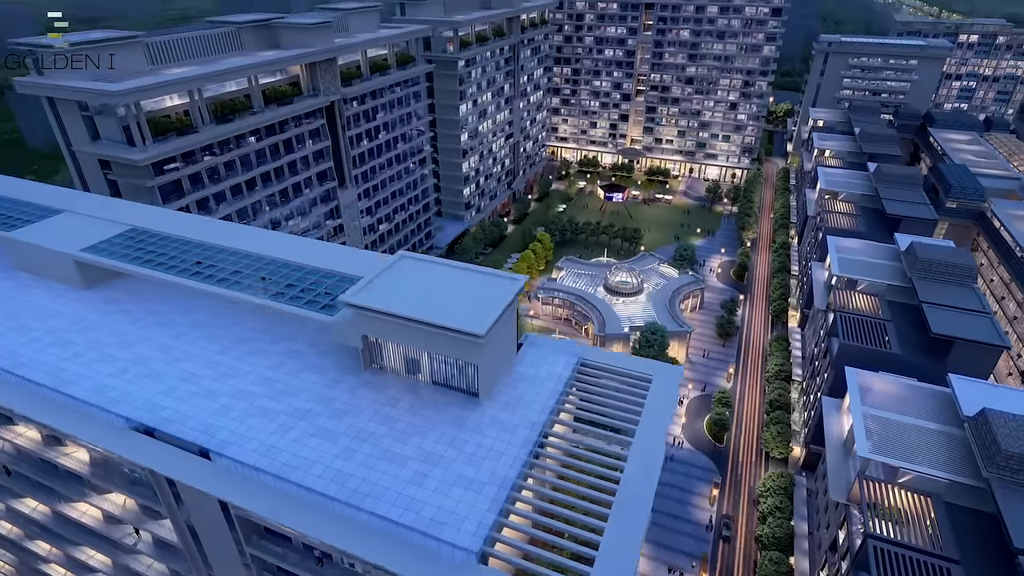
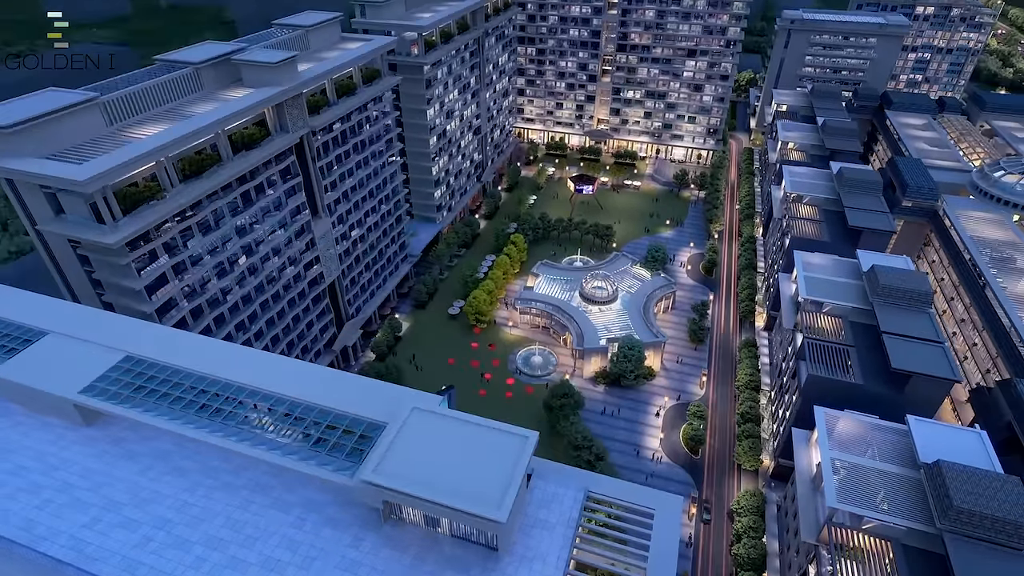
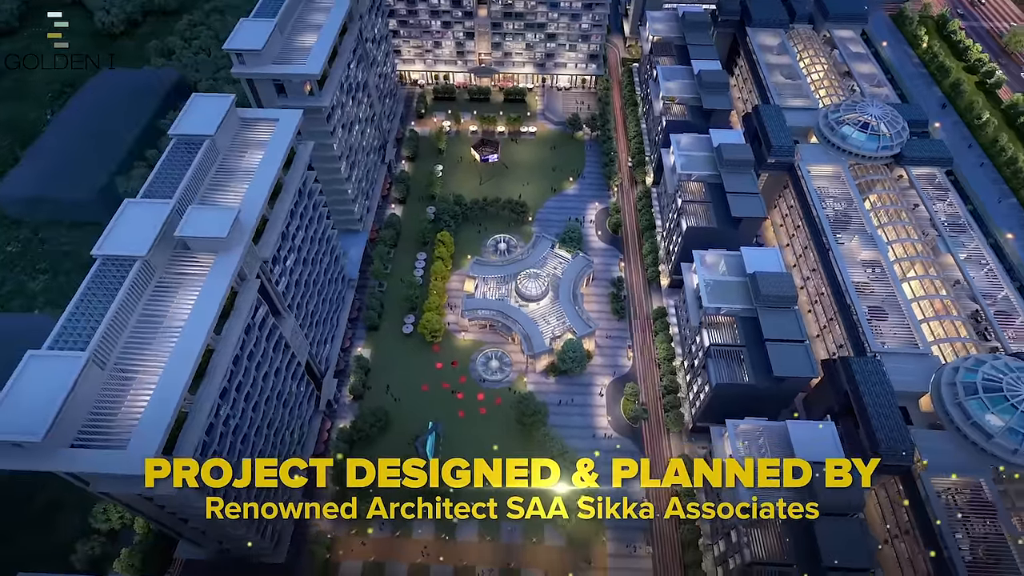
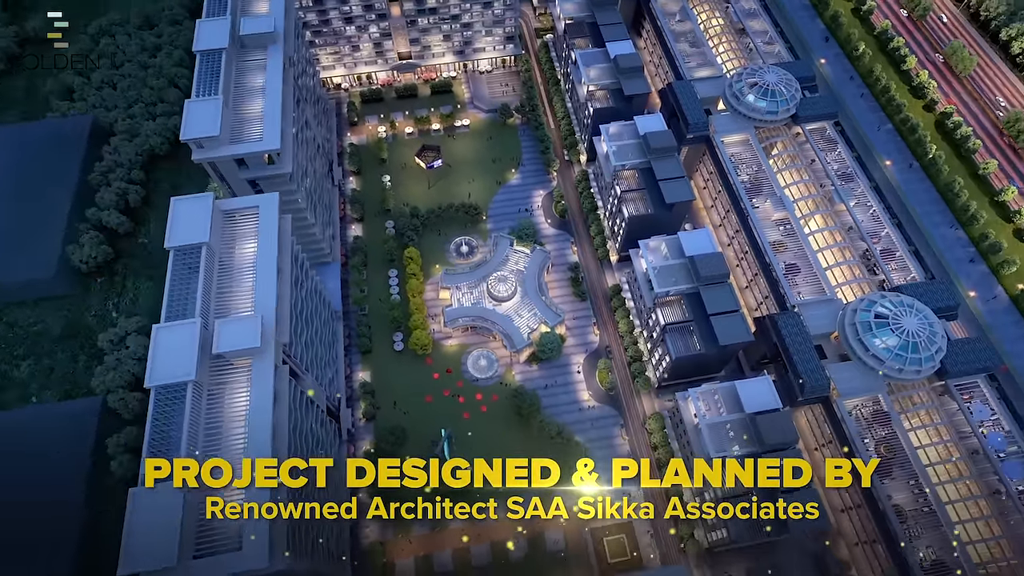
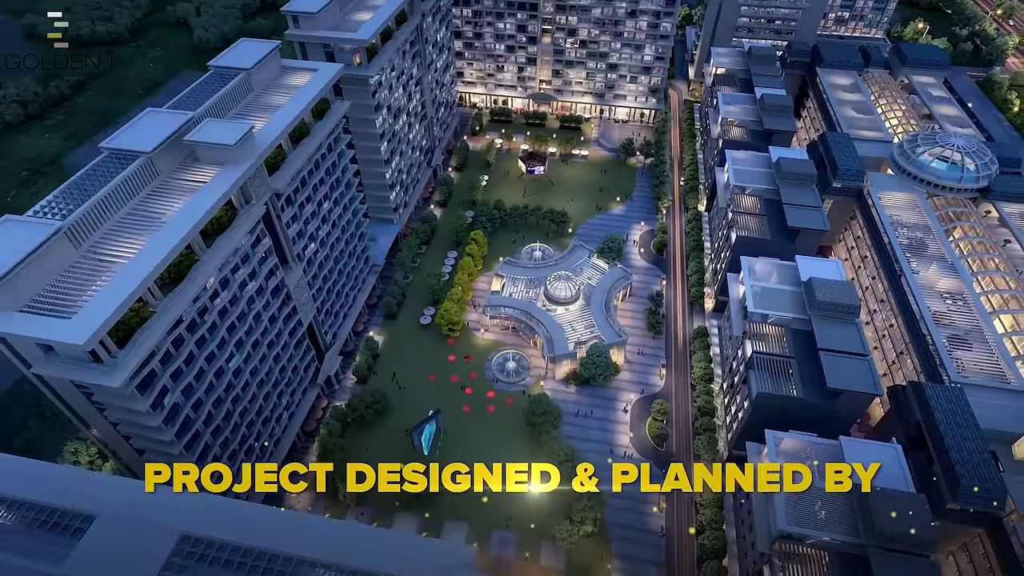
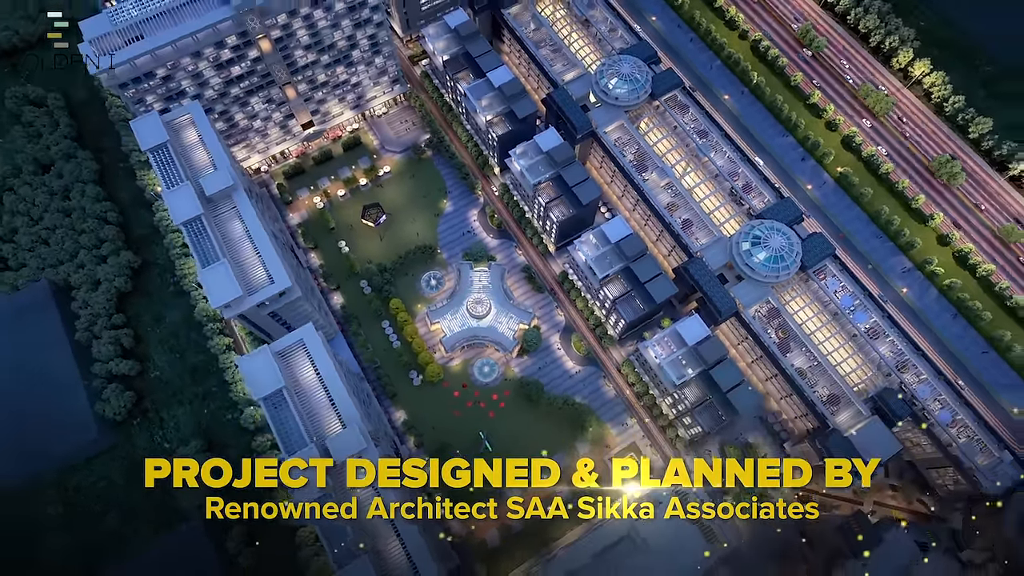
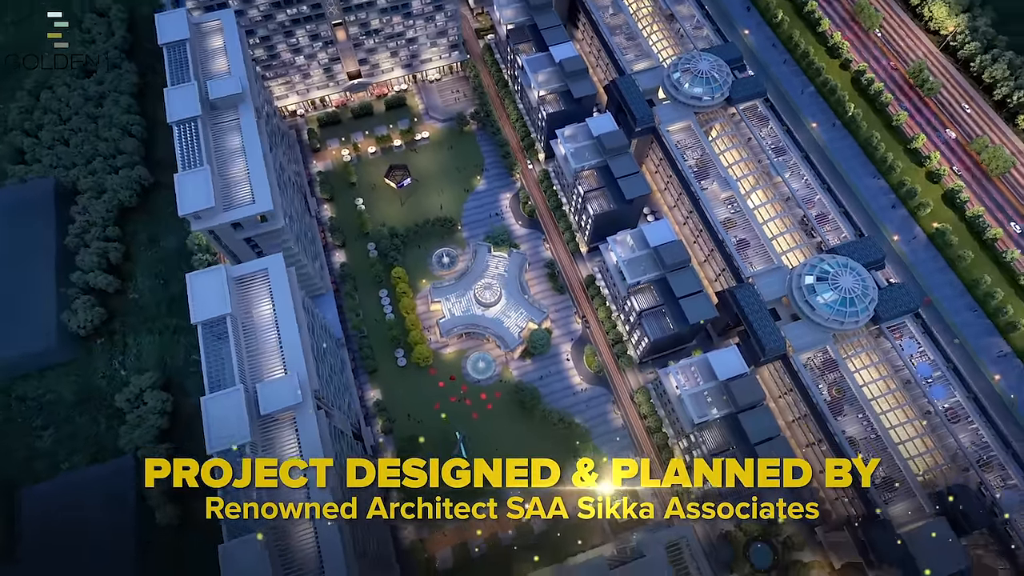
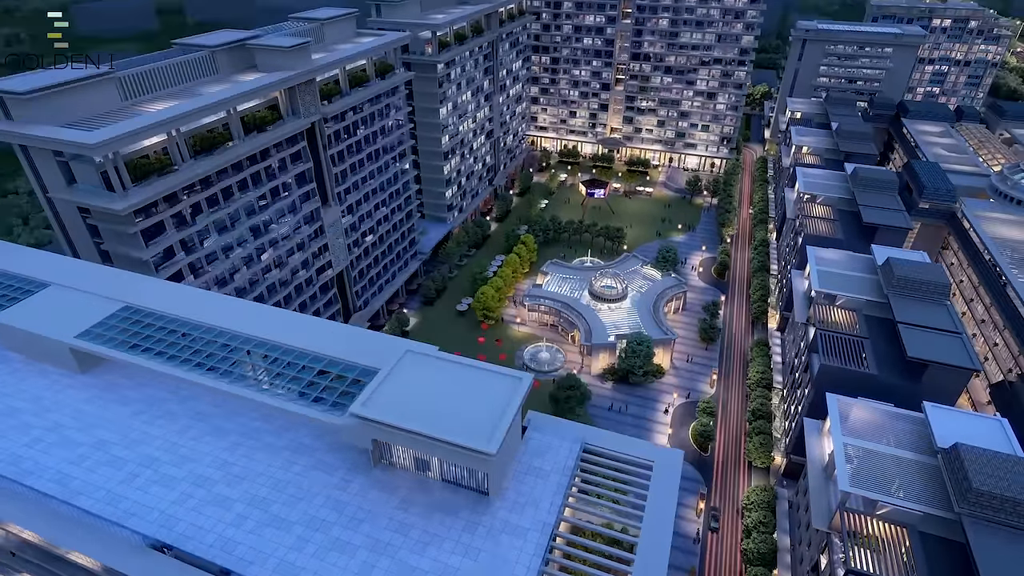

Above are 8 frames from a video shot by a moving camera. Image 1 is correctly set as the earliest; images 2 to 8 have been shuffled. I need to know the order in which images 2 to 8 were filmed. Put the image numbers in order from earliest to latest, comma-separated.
8, 2, 5, 3, 4, 7, 6
